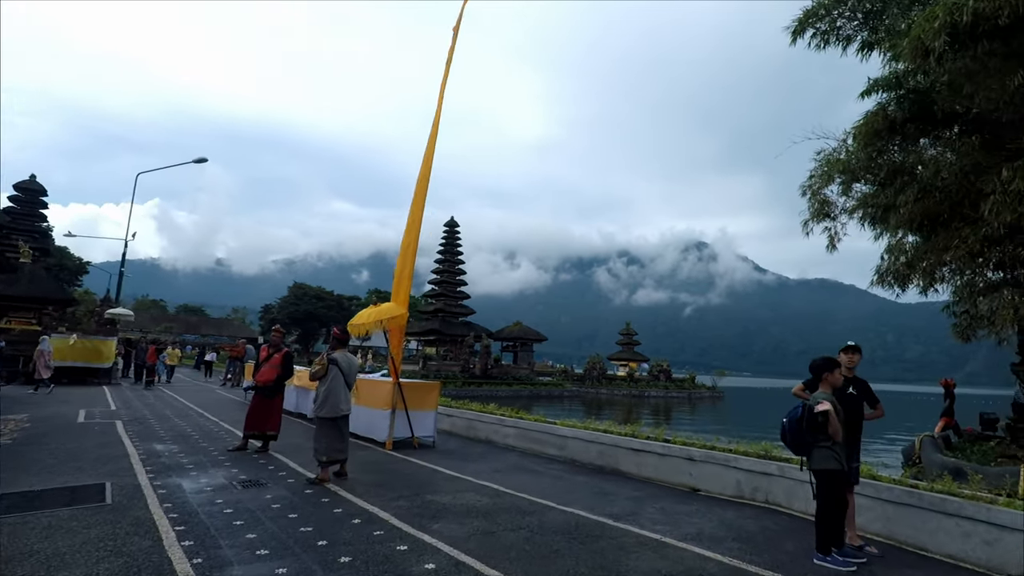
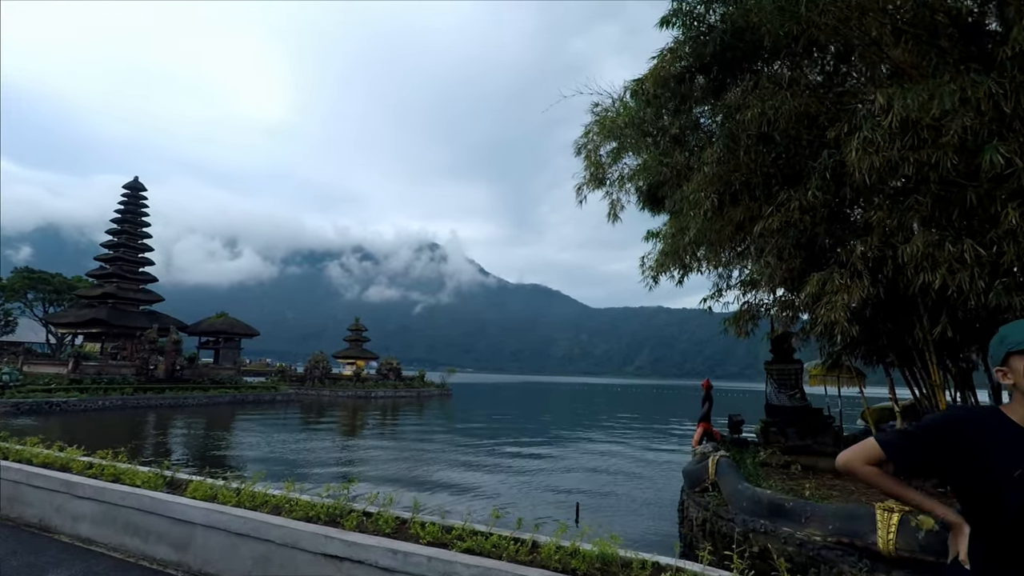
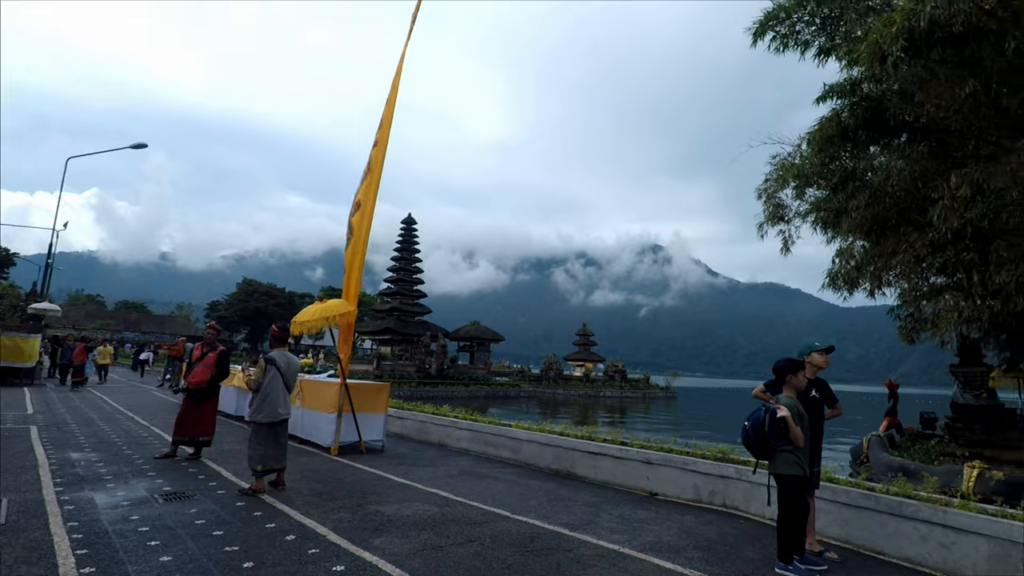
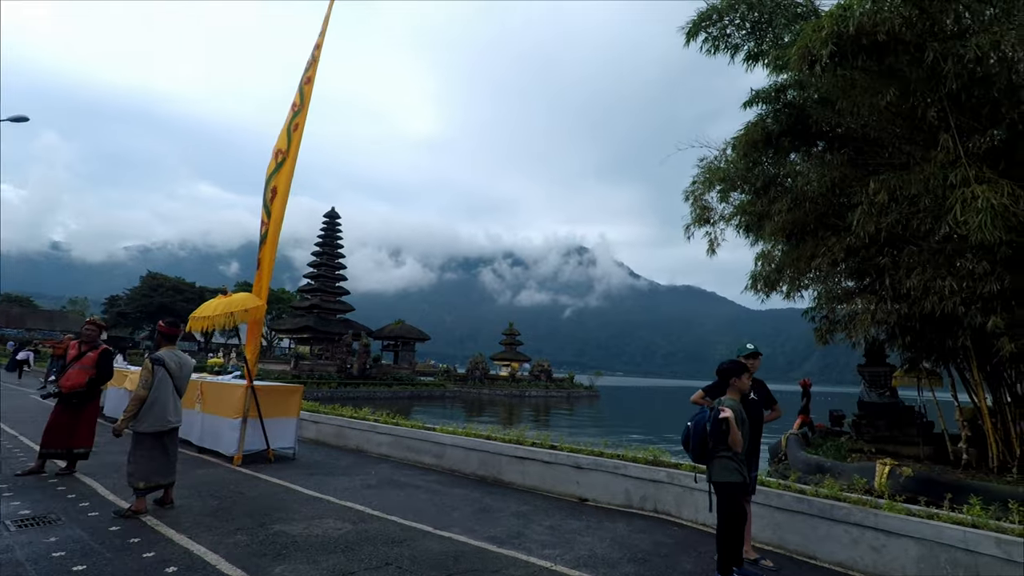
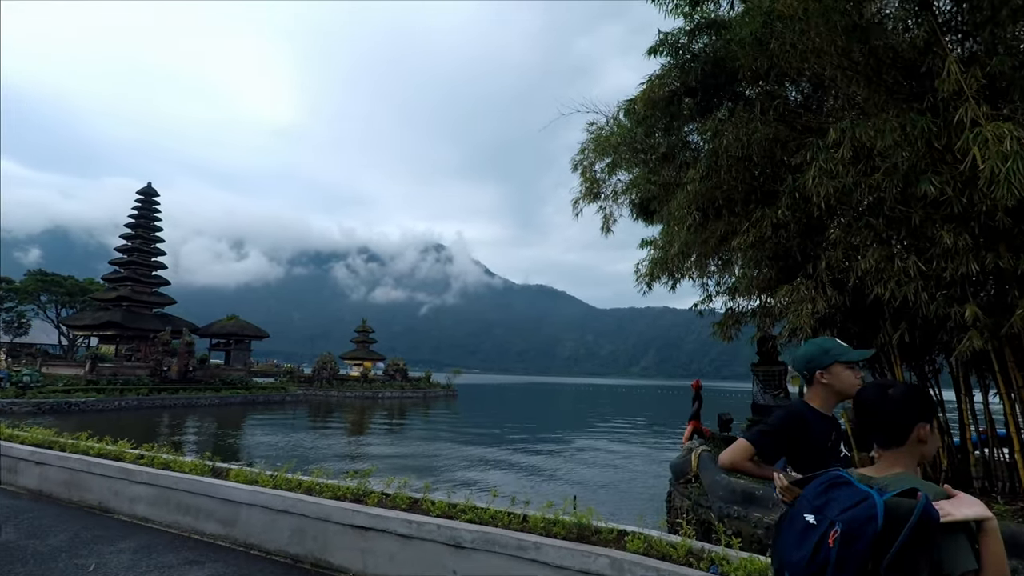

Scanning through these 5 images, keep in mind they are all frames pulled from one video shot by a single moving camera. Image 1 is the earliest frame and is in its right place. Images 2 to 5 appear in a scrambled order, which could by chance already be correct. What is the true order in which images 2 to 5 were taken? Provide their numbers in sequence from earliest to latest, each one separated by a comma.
3, 4, 5, 2
